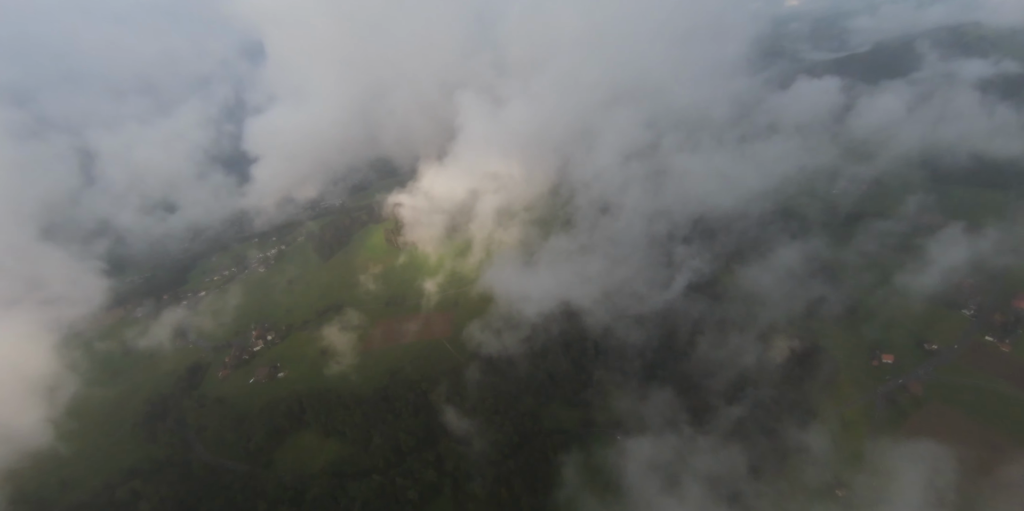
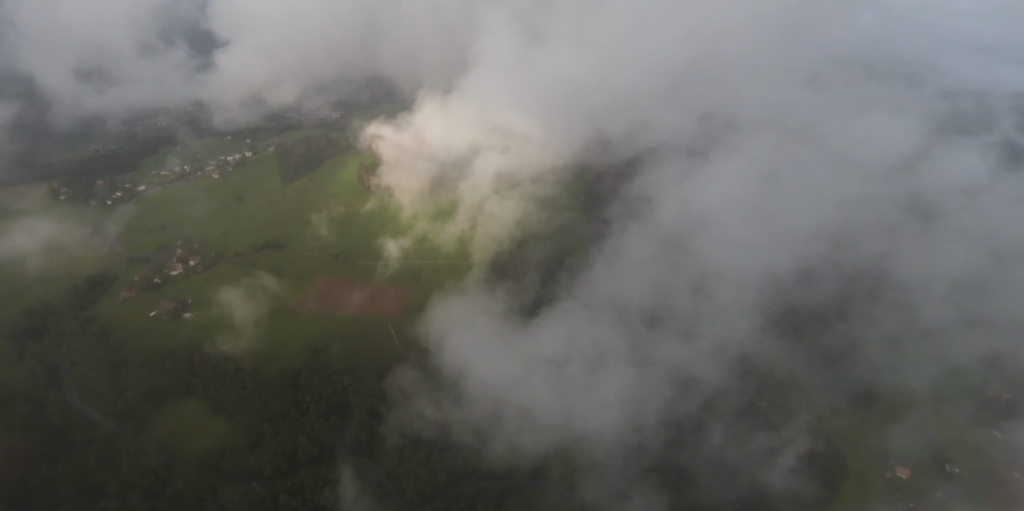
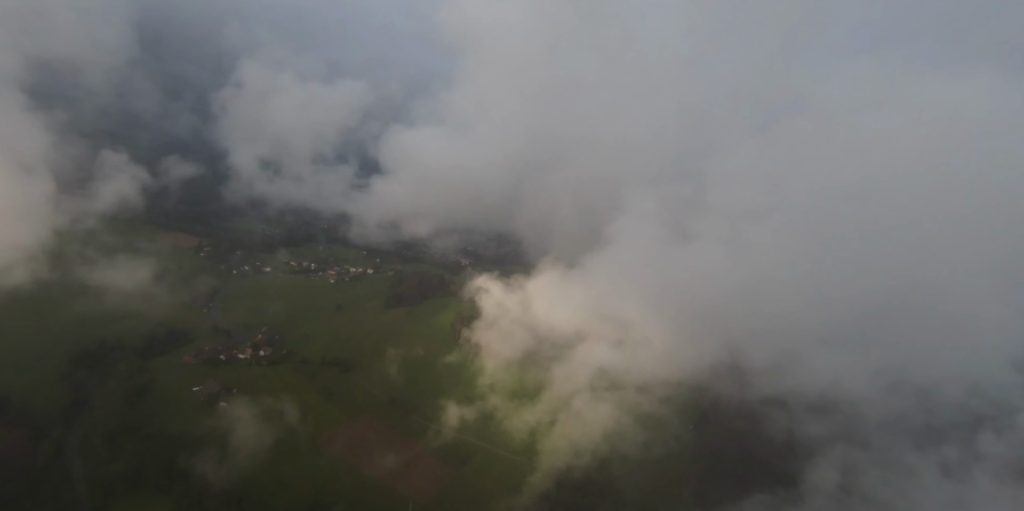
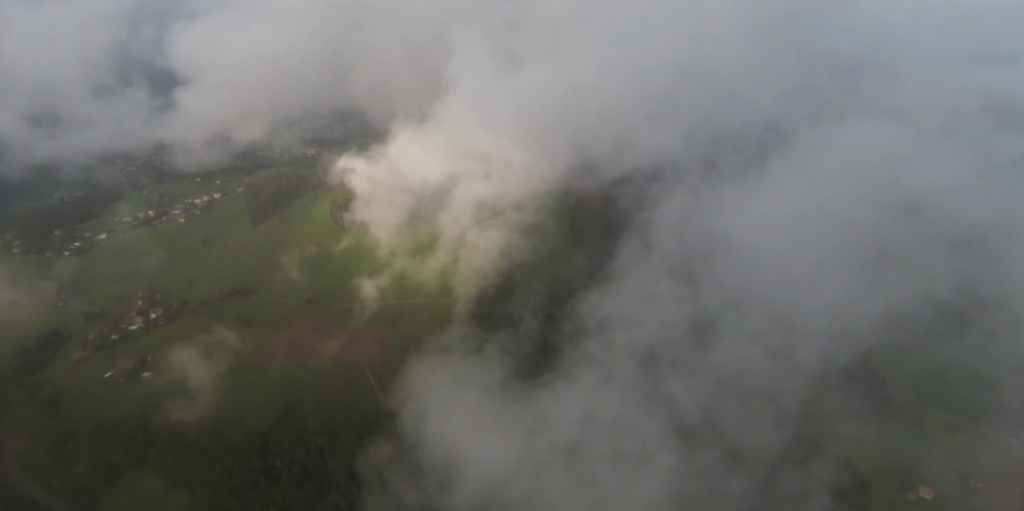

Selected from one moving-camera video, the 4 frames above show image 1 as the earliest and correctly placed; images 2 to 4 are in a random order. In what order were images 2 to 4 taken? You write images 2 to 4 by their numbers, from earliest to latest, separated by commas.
2, 4, 3
